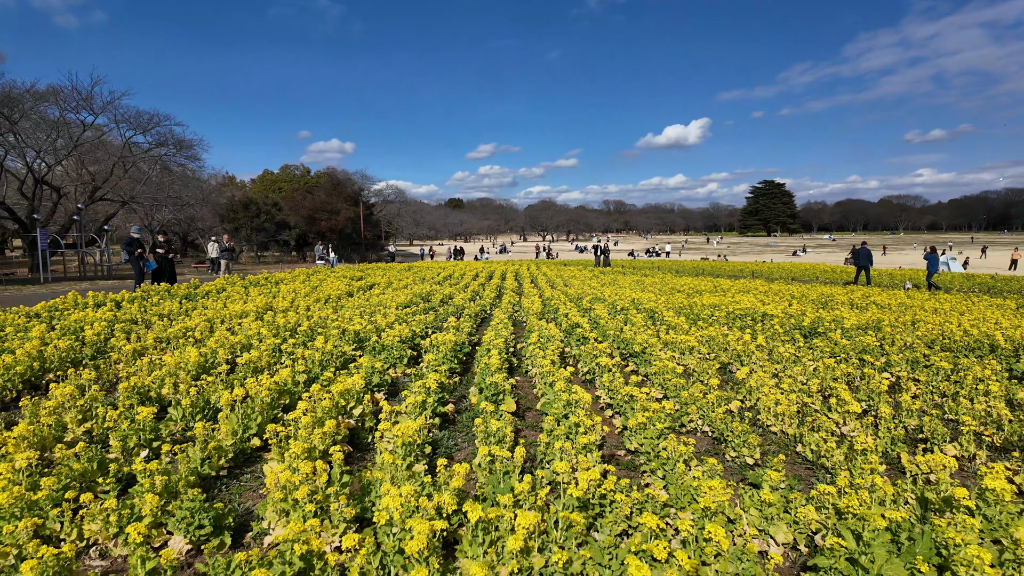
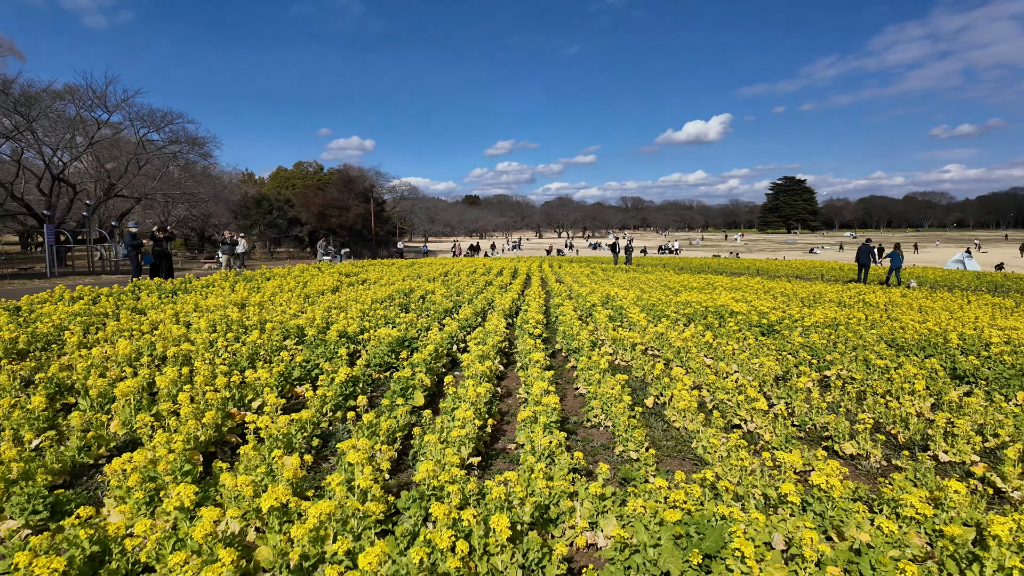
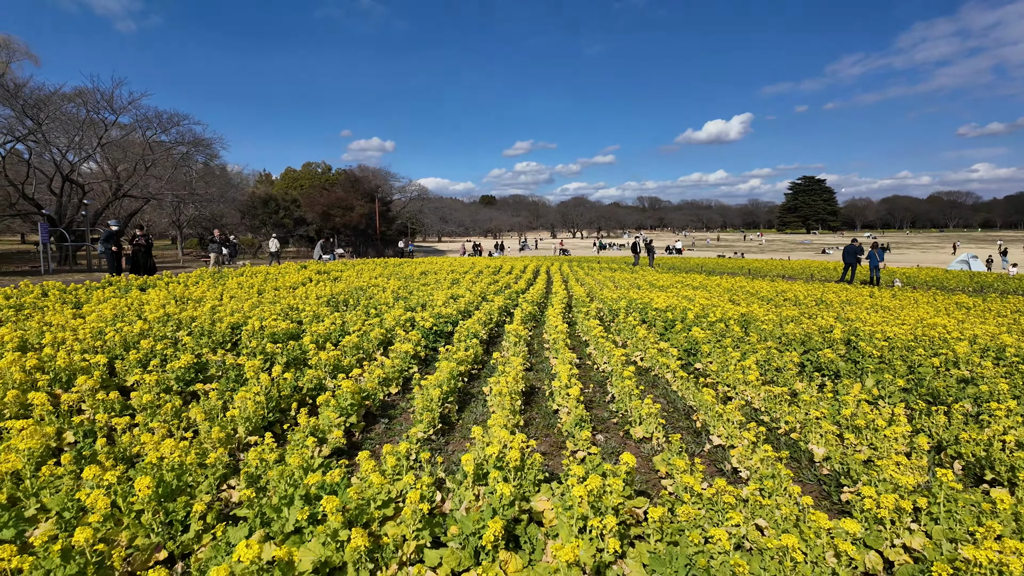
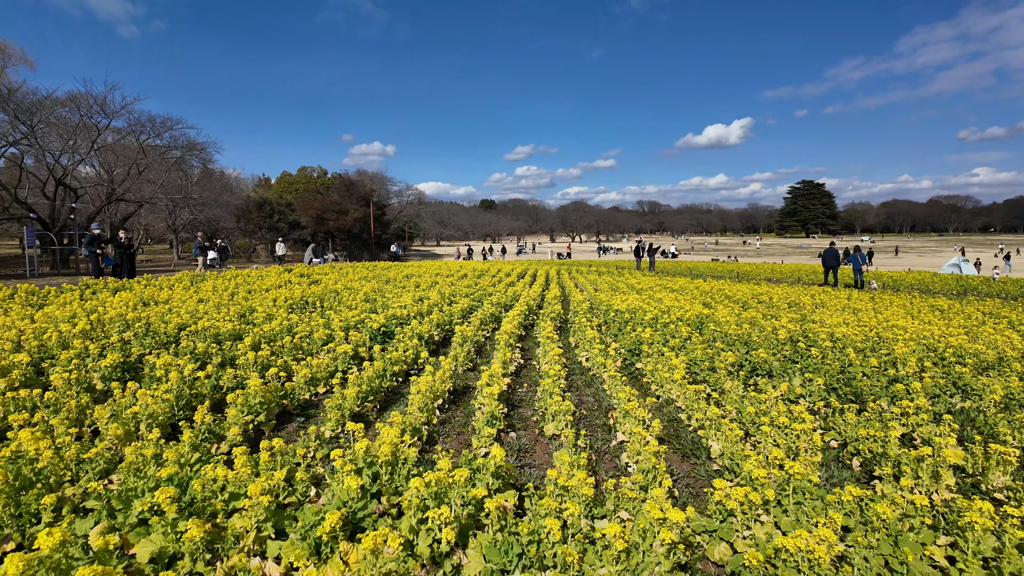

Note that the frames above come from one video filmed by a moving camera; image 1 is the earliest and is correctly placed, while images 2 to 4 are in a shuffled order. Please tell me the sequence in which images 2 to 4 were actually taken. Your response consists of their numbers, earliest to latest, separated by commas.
2, 3, 4
